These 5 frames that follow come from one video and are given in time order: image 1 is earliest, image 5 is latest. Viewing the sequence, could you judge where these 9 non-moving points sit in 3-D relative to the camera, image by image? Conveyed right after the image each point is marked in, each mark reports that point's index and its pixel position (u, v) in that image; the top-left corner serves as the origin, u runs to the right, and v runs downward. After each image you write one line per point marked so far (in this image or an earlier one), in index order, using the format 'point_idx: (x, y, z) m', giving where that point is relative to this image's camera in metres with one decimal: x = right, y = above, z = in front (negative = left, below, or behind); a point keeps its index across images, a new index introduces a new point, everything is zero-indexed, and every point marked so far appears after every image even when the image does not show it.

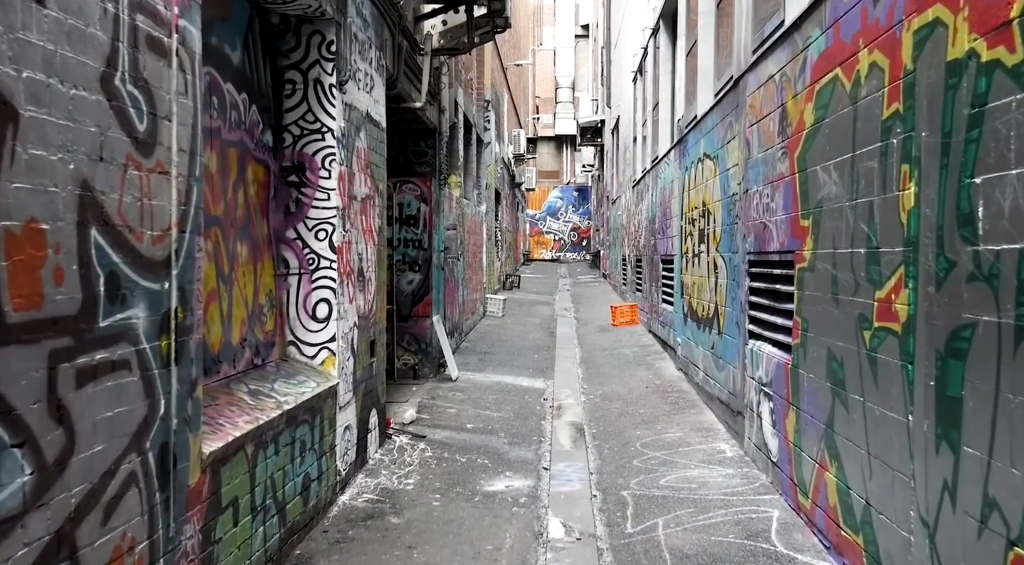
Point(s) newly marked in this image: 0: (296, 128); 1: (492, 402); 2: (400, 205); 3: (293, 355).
0: (-1.4, +1.0, +5.7) m
1: (-0.2, -1.2, +9.1) m
2: (-1.3, +0.9, +10.2) m
3: (-1.4, -0.5, +5.7) m
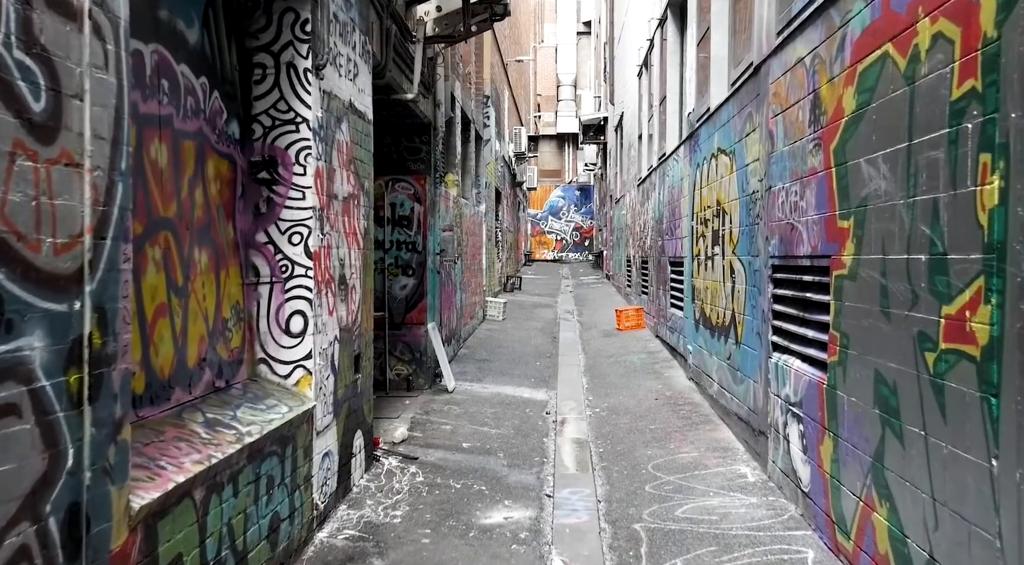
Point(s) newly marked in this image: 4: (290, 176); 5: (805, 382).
0: (-1.4, +0.9, +5.0) m
1: (-0.2, -1.3, +8.5) m
2: (-1.3, +0.8, +9.5) m
3: (-1.4, -0.5, +5.0) m
4: (-1.3, +0.6, +5.0) m
5: (+1.8, -0.6, +5.3) m
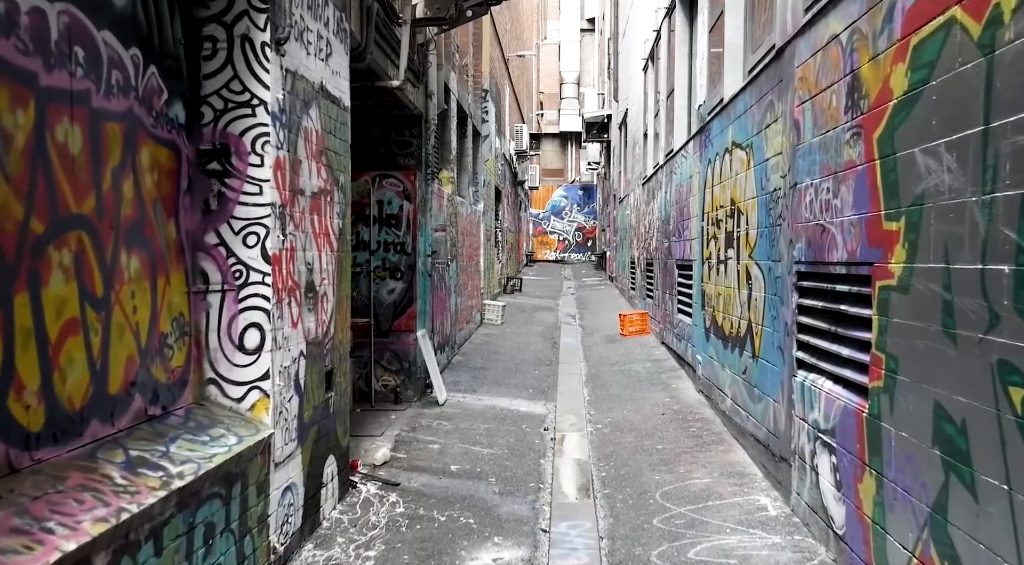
0: (-1.4, +0.9, +4.3) m
1: (-0.3, -1.3, +7.8) m
2: (-1.3, +0.8, +8.9) m
3: (-1.5, -0.6, +4.4) m
4: (-1.3, +0.6, +4.4) m
5: (+1.7, -0.7, +4.6) m
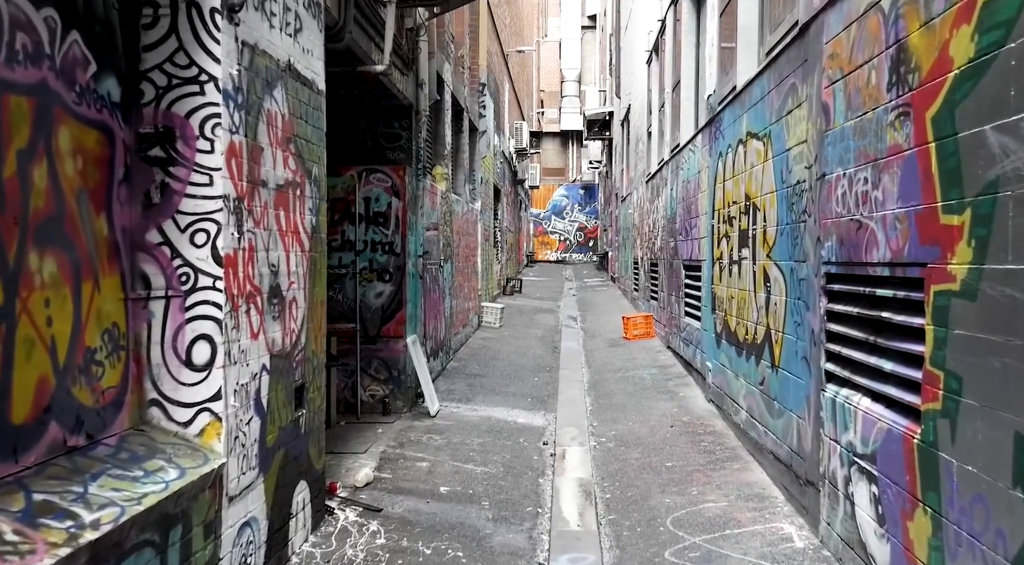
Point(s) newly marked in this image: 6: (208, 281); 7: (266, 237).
0: (-1.5, +0.9, +3.7) m
1: (-0.3, -1.4, +7.2) m
2: (-1.4, +0.8, +8.2) m
3: (-1.5, -0.6, +3.7) m
4: (-1.4, +0.5, +3.7) m
5: (+1.7, -0.7, +4.0) m
6: (-1.3, 0.0, +3.8) m
7: (-1.2, +0.2, +4.3) m
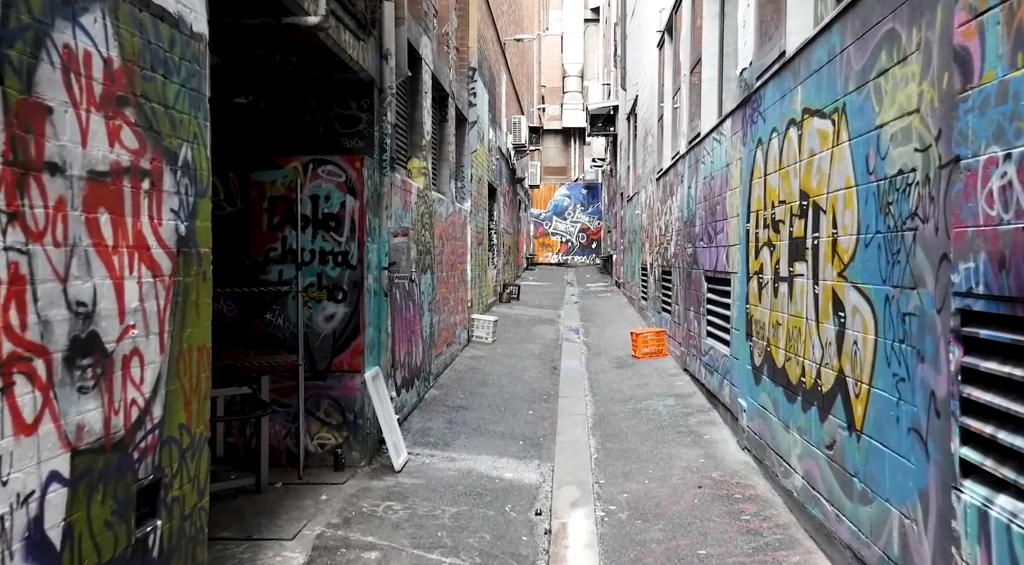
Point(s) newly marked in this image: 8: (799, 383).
0: (-1.6, +0.7, +2.0) m
1: (-0.4, -1.5, +5.5) m
2: (-1.5, +0.6, +6.5) m
3: (-1.6, -0.7, +2.0) m
4: (-1.5, +0.4, +2.0) m
5: (+1.6, -0.8, +2.3) m
6: (-1.4, -0.1, +2.0) m
7: (-1.3, +0.1, +2.6) m
8: (+1.8, -0.6, +5.5) m
